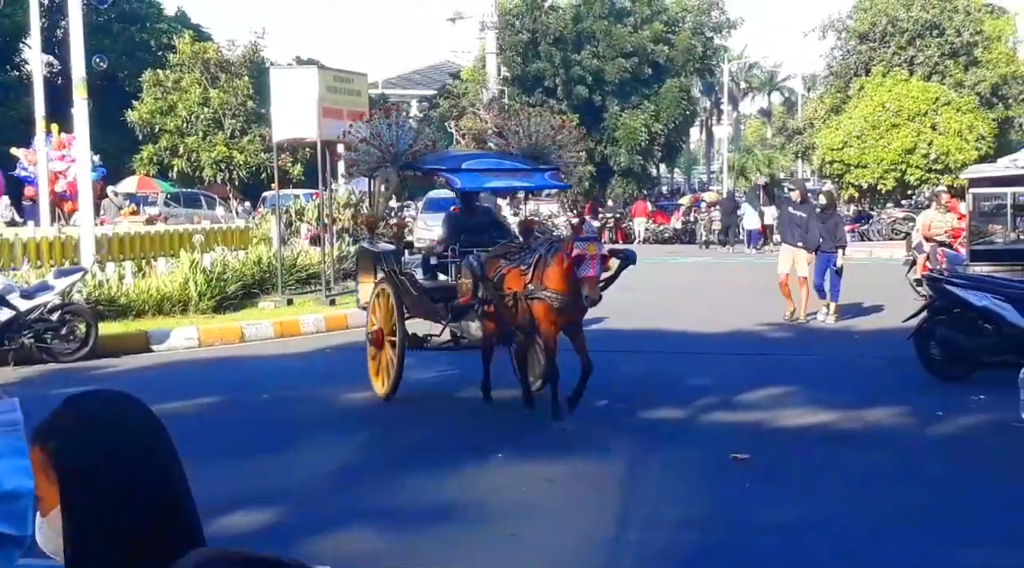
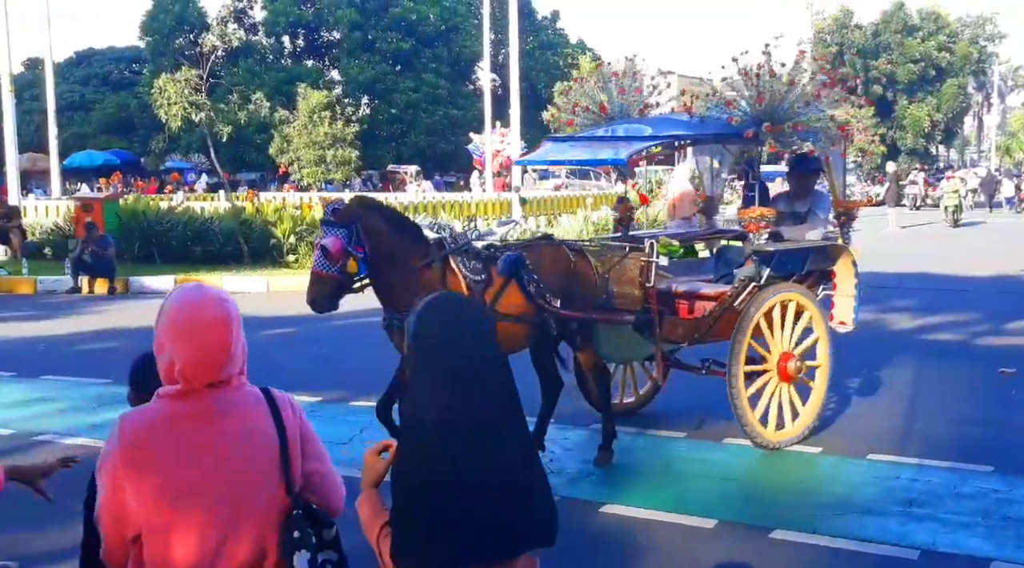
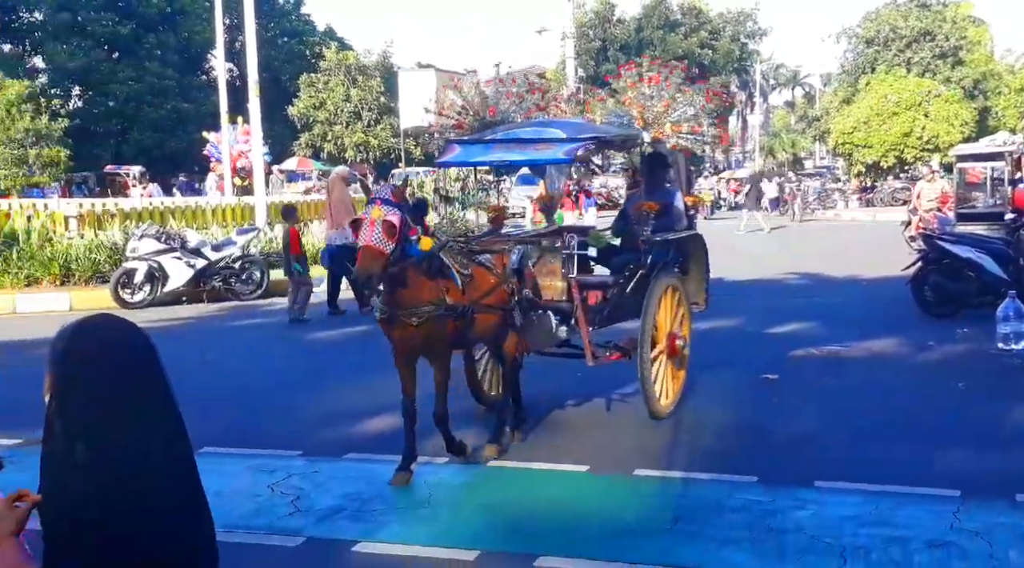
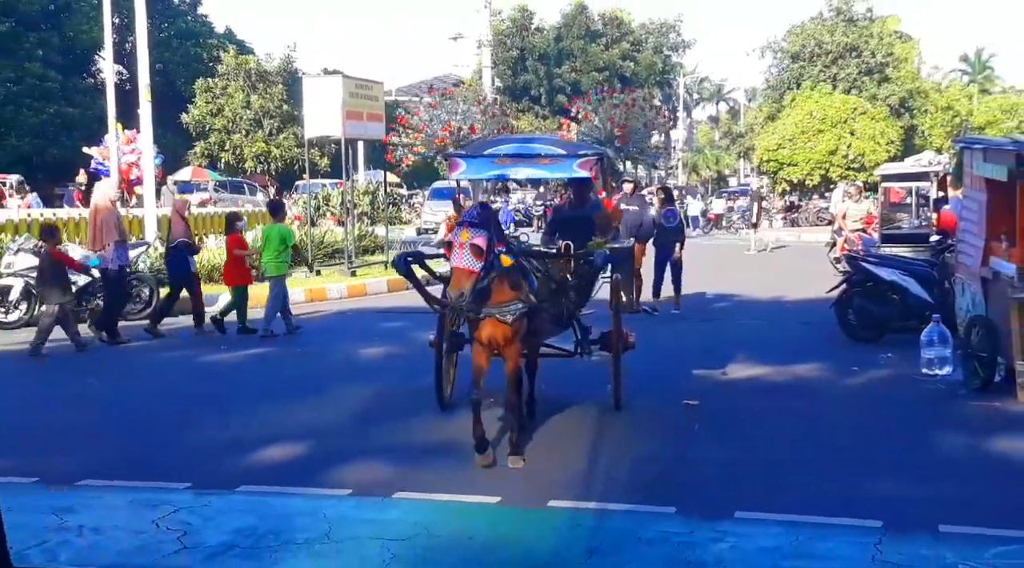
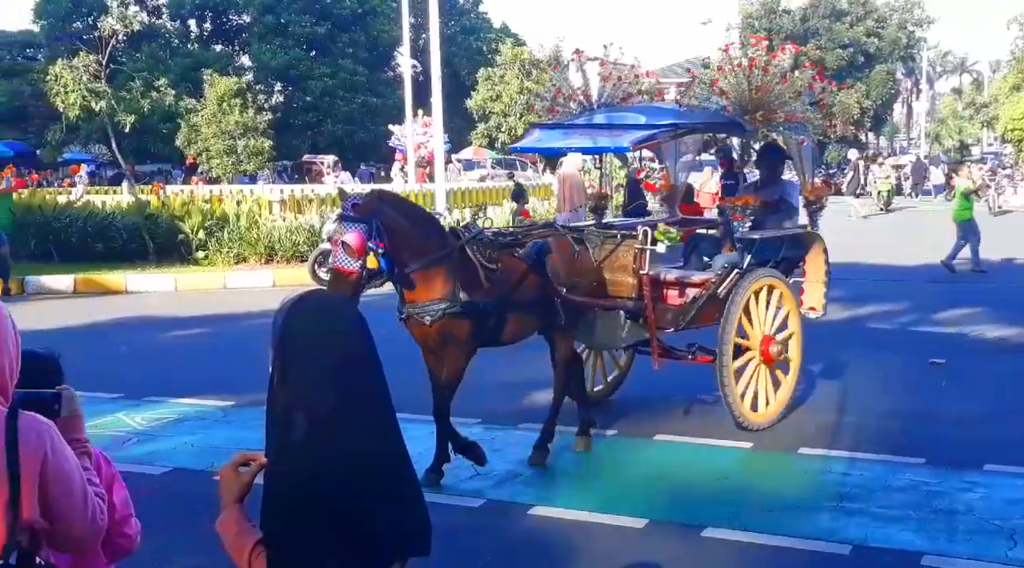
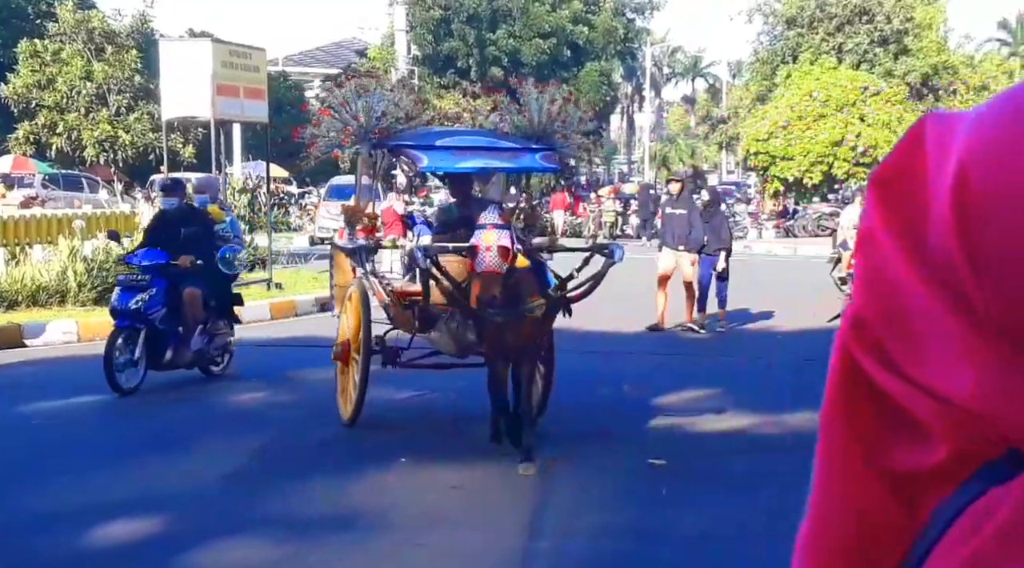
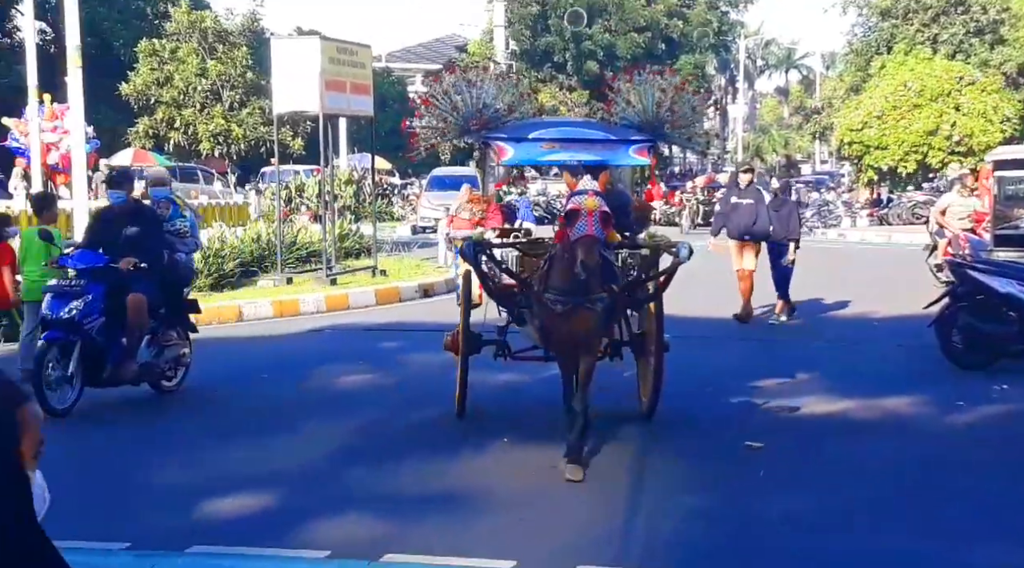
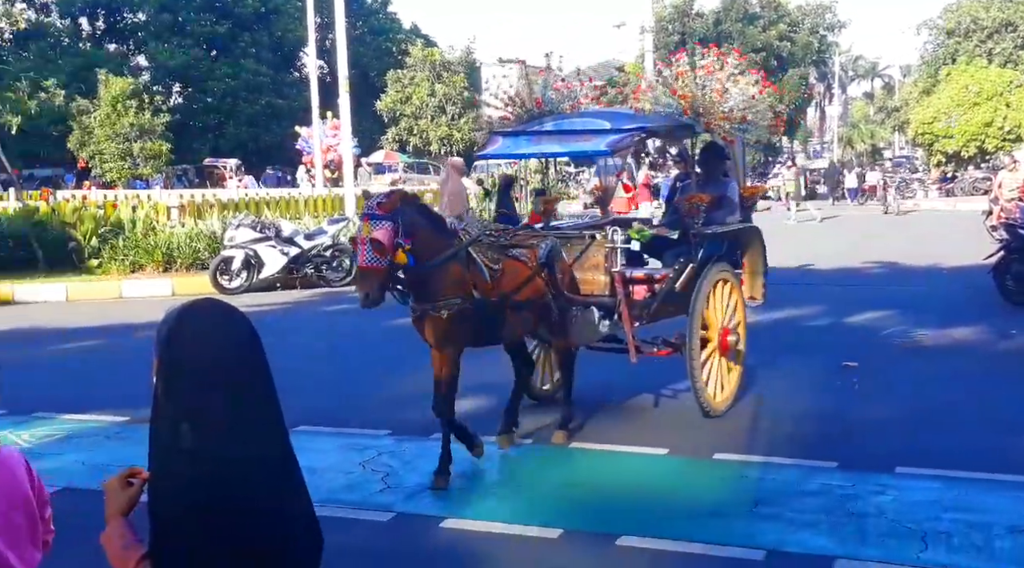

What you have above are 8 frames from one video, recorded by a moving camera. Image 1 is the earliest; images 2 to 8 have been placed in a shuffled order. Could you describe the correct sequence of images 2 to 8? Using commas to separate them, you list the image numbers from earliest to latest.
6, 7, 4, 3, 8, 5, 2
